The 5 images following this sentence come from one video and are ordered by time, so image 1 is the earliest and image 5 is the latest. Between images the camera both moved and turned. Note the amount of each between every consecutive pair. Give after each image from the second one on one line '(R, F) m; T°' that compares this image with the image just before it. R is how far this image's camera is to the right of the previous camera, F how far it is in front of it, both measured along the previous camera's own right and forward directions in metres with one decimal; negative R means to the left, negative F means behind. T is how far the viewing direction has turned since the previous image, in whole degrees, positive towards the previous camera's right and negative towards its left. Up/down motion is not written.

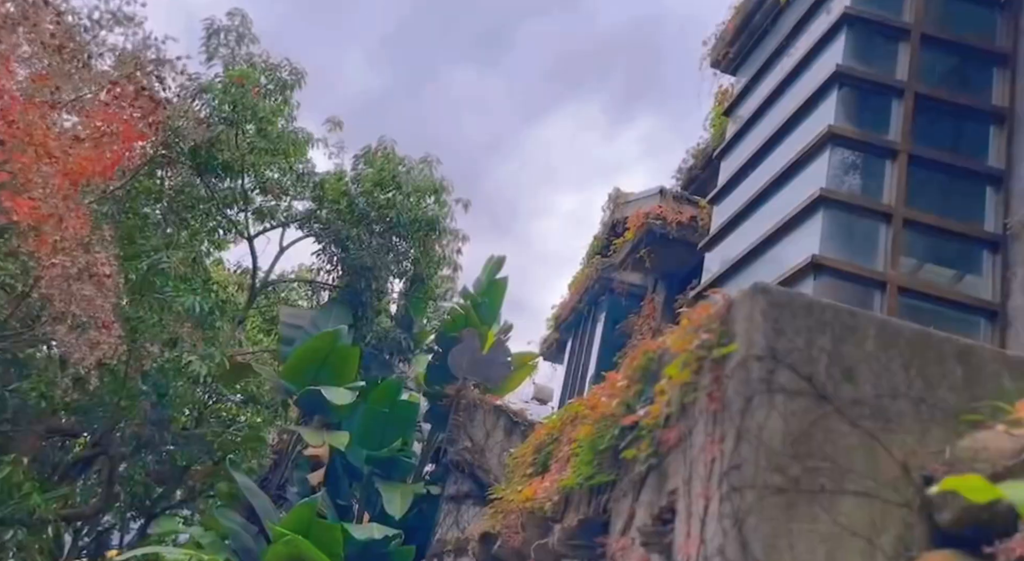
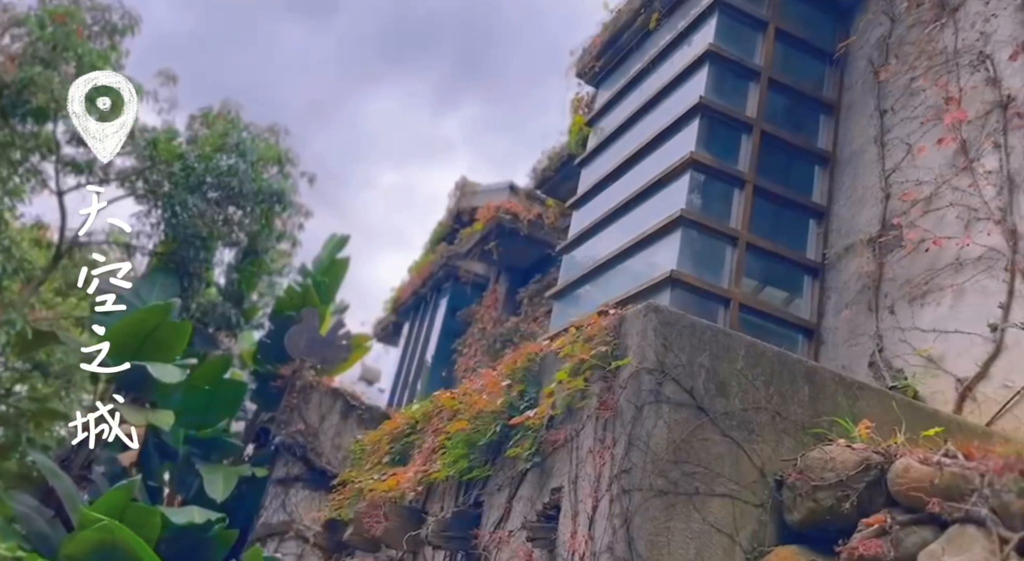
(-0.3, -0.1) m; +11°
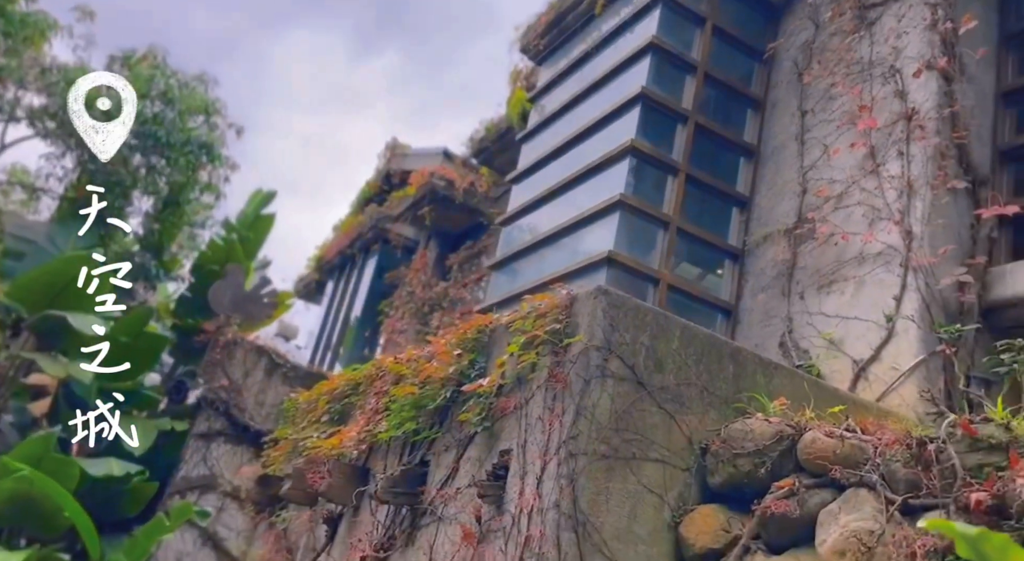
(-0.2, -0.3) m; +5°
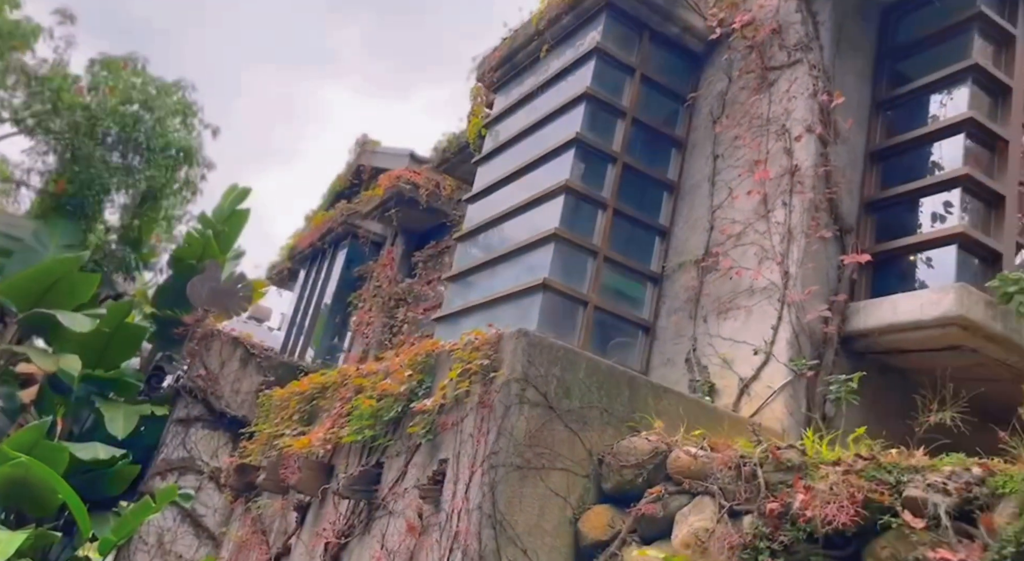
(+0.2, -0.8) m; +2°
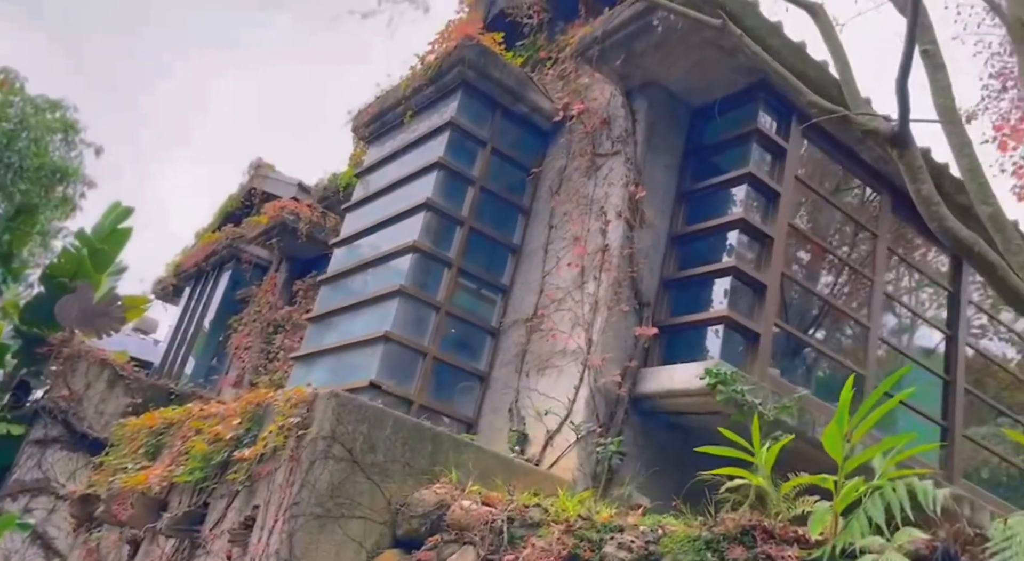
(+0.4, -0.6) m; +6°
